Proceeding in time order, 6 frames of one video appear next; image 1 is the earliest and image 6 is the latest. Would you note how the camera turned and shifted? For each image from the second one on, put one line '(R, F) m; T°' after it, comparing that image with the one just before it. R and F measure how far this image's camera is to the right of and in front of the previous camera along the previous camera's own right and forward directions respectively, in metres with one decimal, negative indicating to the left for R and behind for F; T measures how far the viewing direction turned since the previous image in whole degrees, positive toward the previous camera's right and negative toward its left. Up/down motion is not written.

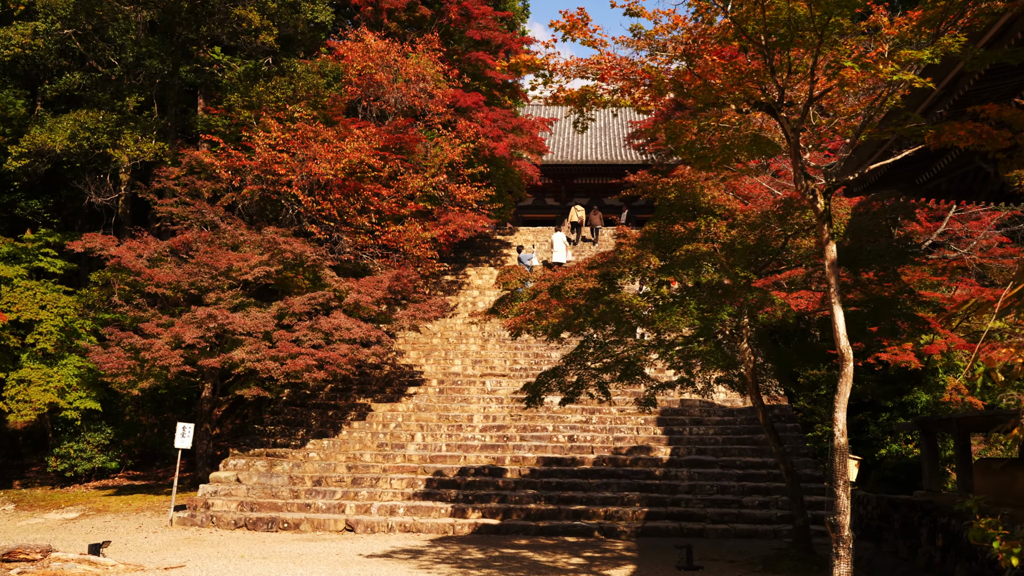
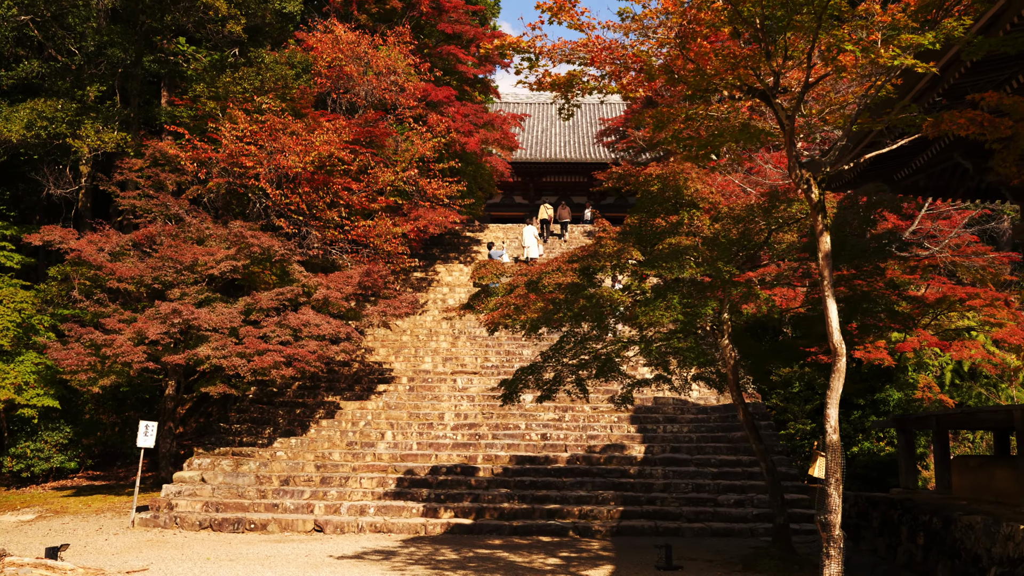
(-0.1, +0.1) m; +2°
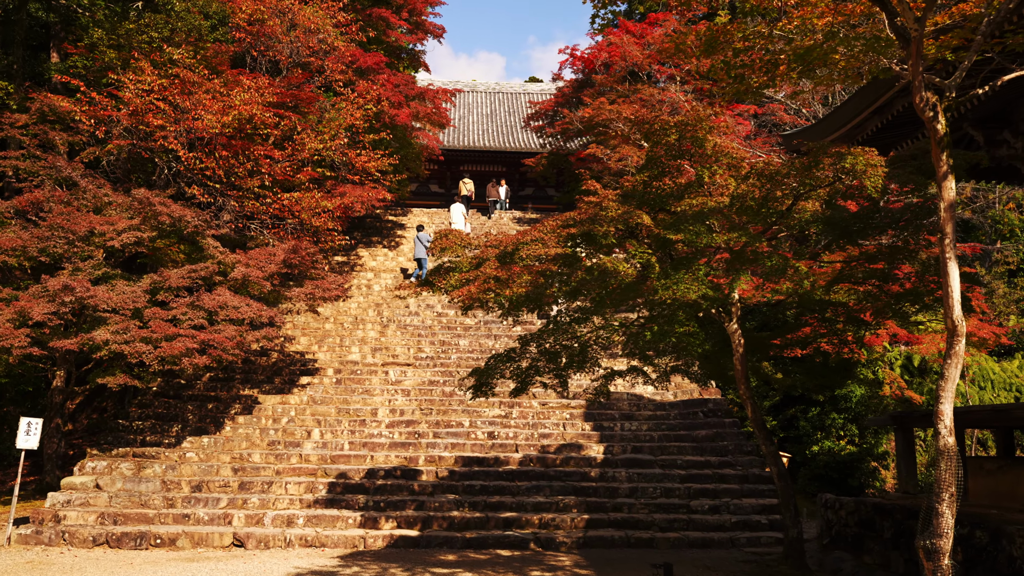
(-0.5, +1.0) m; +7°
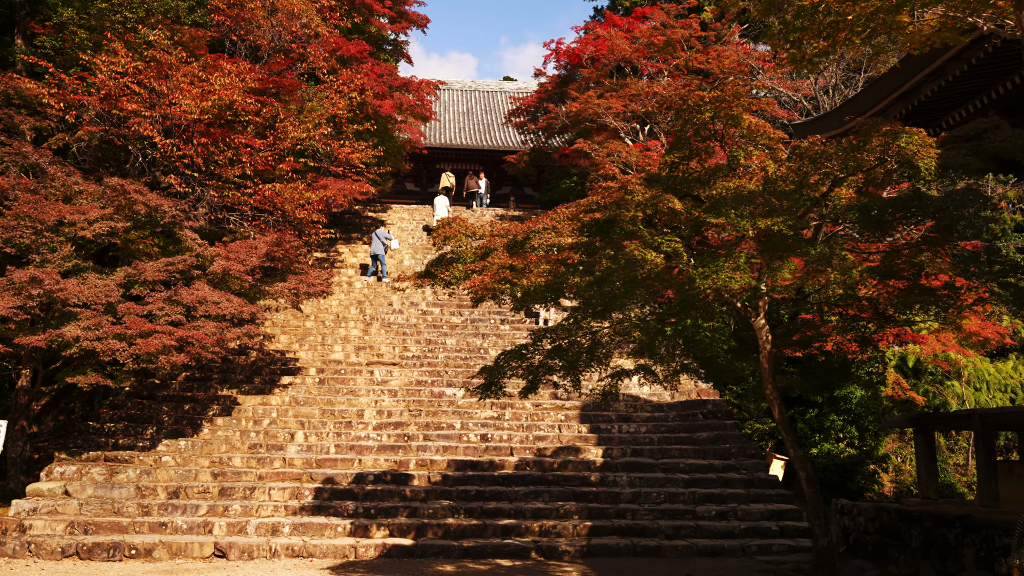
(-0.3, +0.4) m; +2°
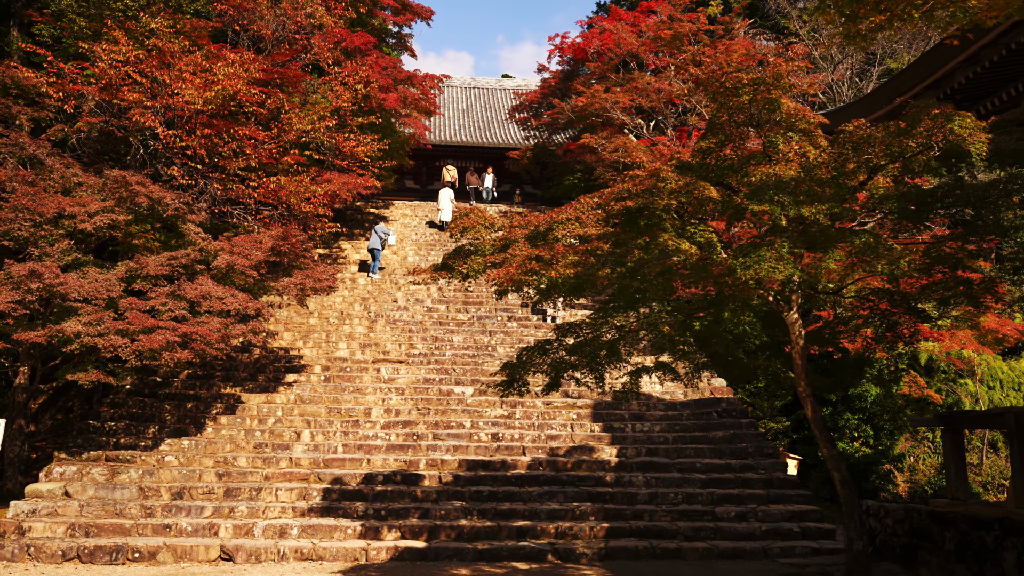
(-0.2, +0.2) m; 0°
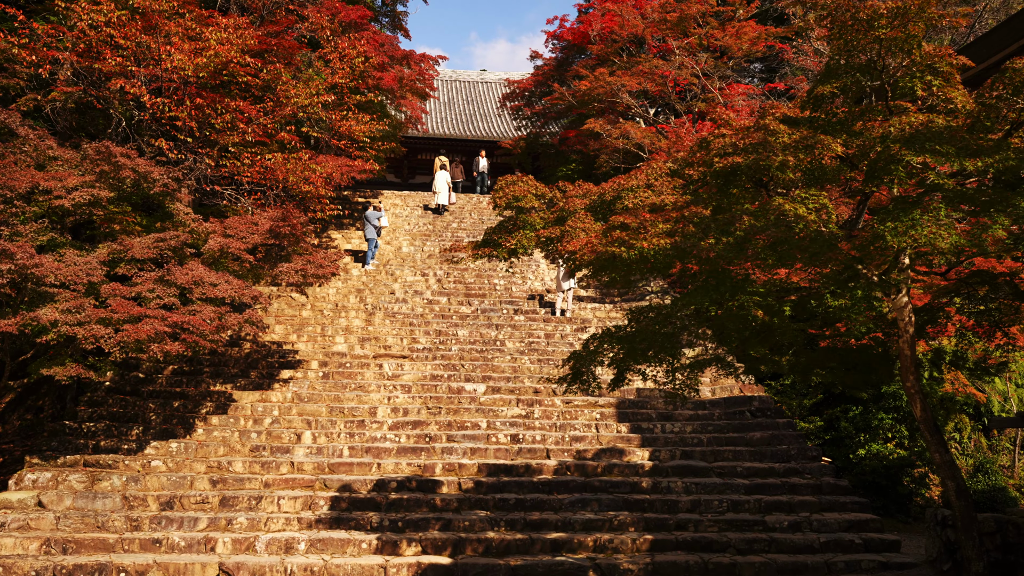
(-0.5, +0.8) m; +2°
